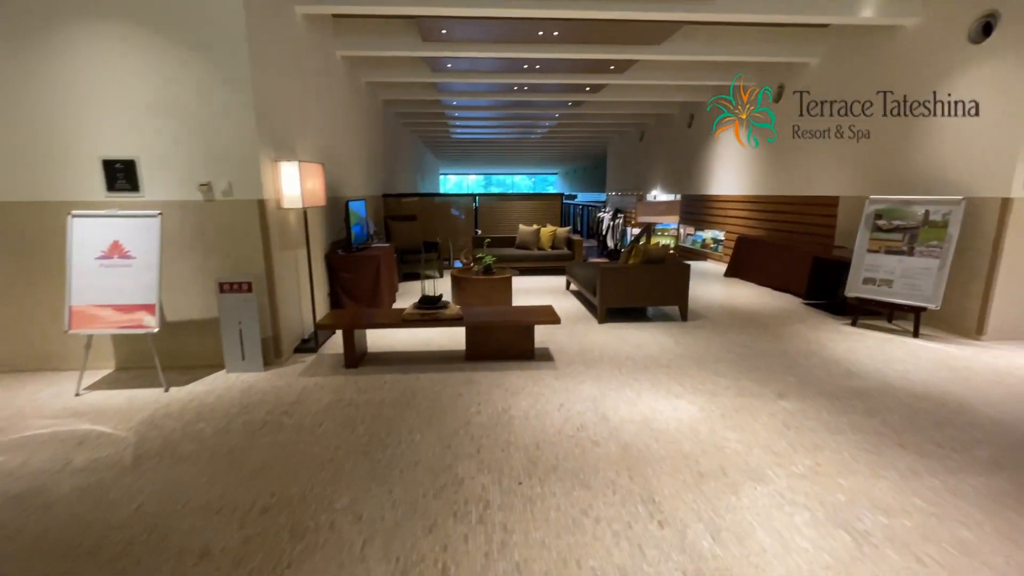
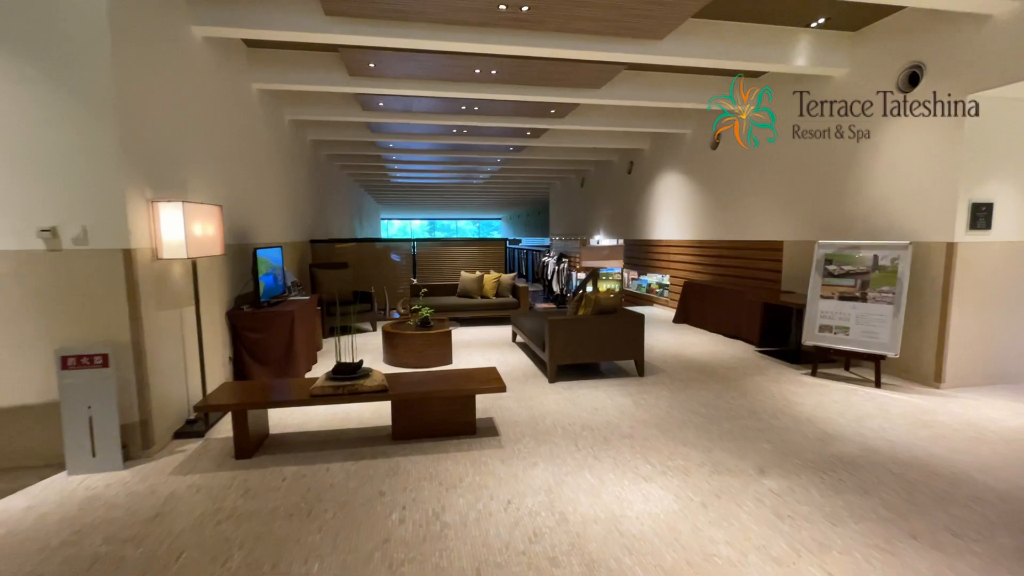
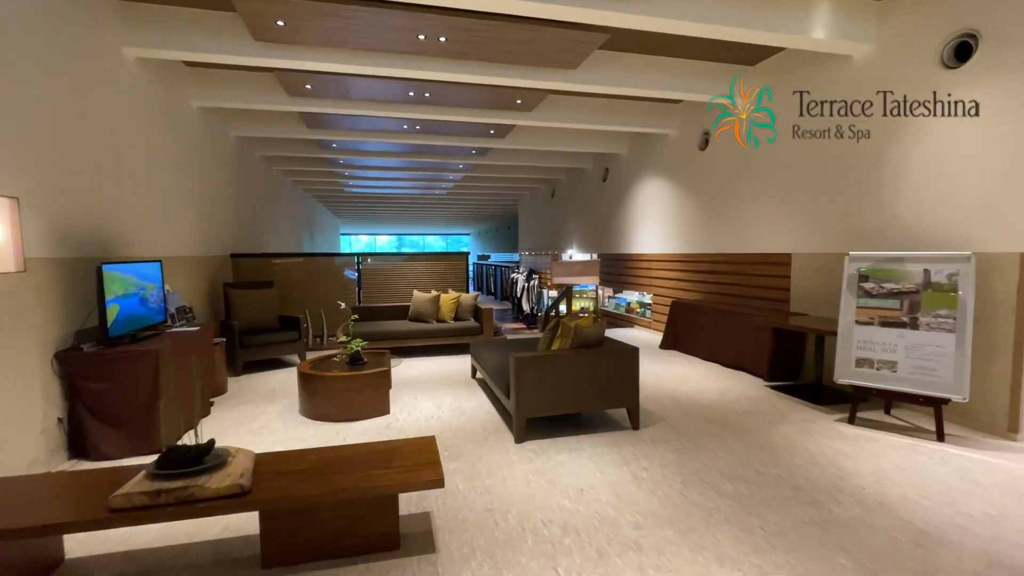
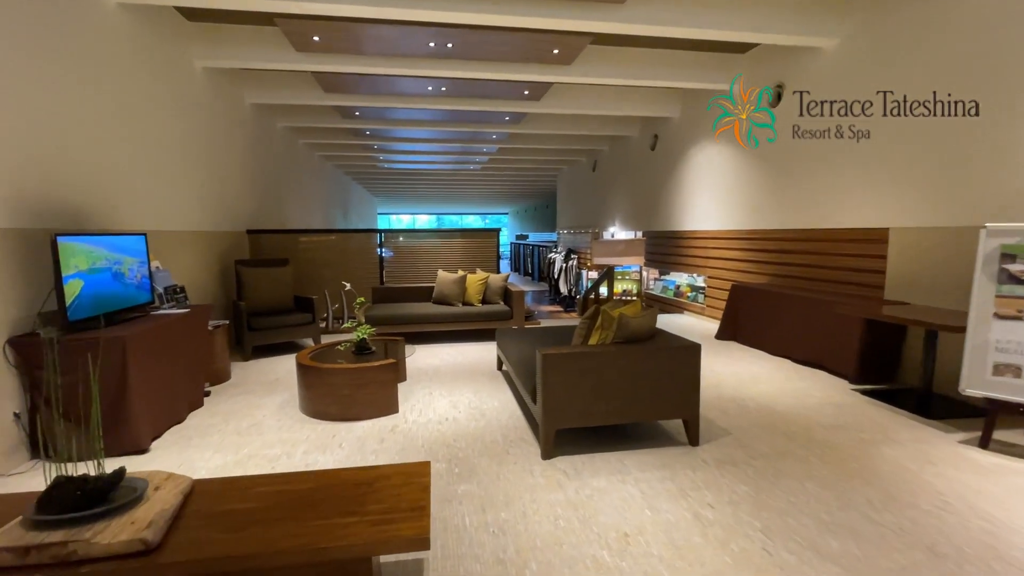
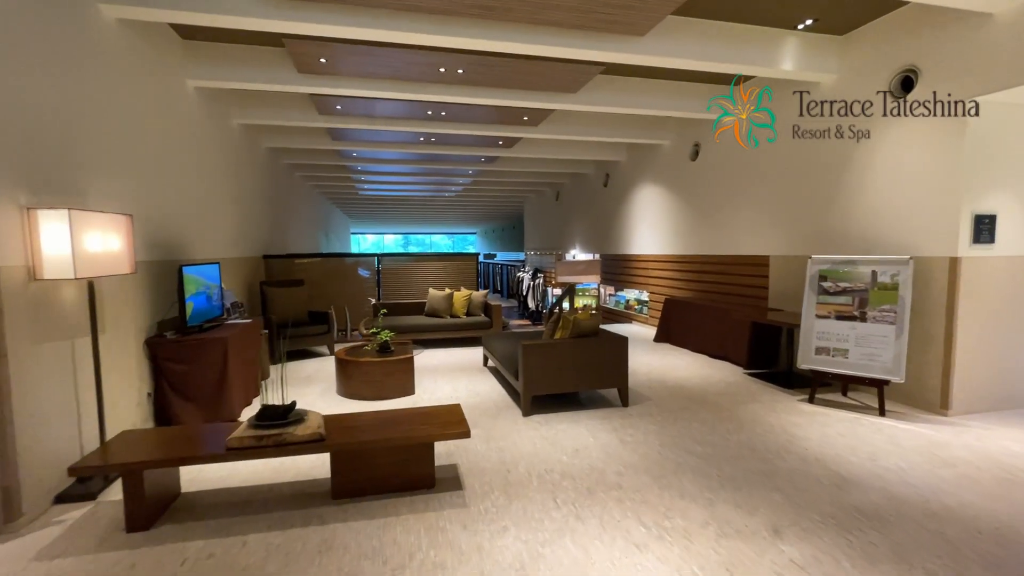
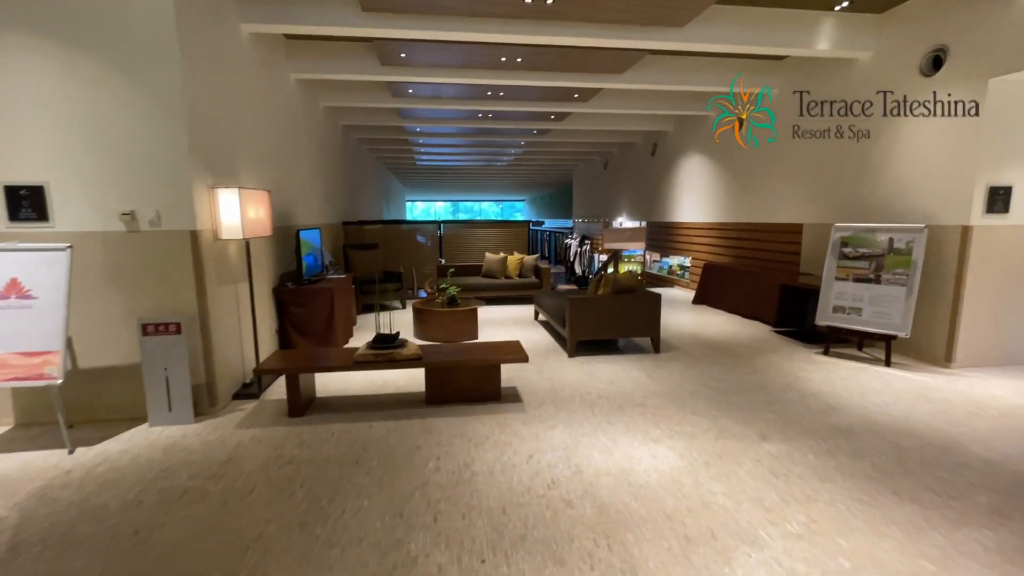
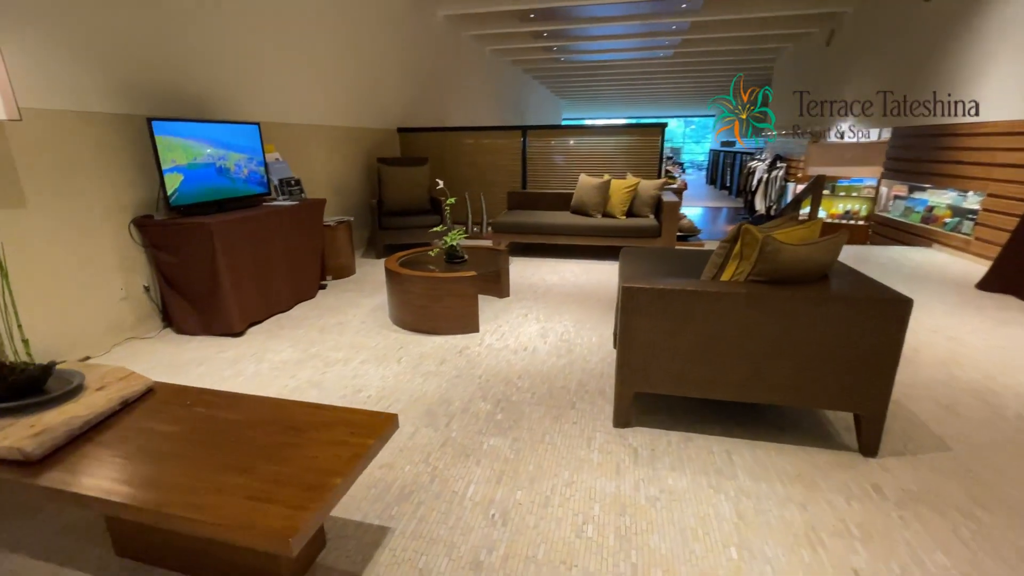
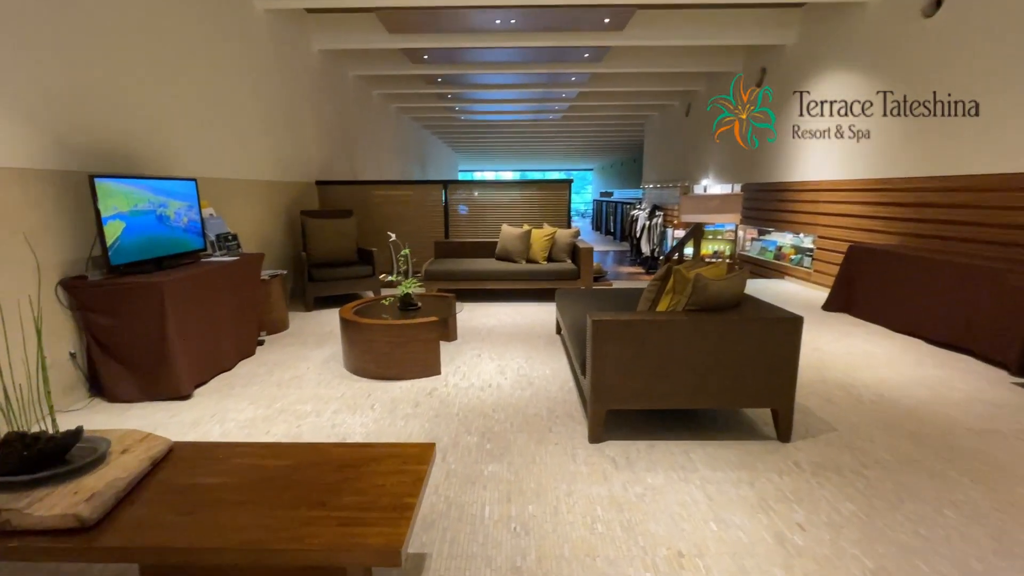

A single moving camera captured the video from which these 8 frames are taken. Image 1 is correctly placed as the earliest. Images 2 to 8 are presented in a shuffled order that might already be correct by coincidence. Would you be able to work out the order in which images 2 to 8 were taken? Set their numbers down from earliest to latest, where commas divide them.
6, 2, 5, 3, 4, 8, 7
